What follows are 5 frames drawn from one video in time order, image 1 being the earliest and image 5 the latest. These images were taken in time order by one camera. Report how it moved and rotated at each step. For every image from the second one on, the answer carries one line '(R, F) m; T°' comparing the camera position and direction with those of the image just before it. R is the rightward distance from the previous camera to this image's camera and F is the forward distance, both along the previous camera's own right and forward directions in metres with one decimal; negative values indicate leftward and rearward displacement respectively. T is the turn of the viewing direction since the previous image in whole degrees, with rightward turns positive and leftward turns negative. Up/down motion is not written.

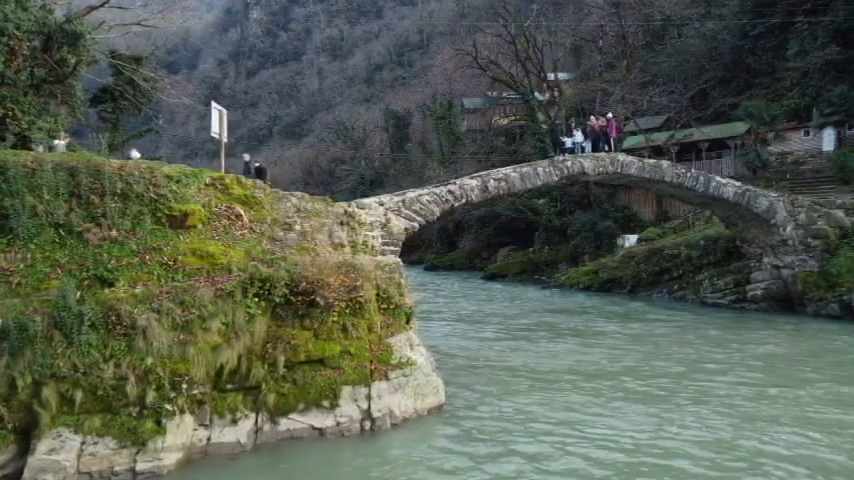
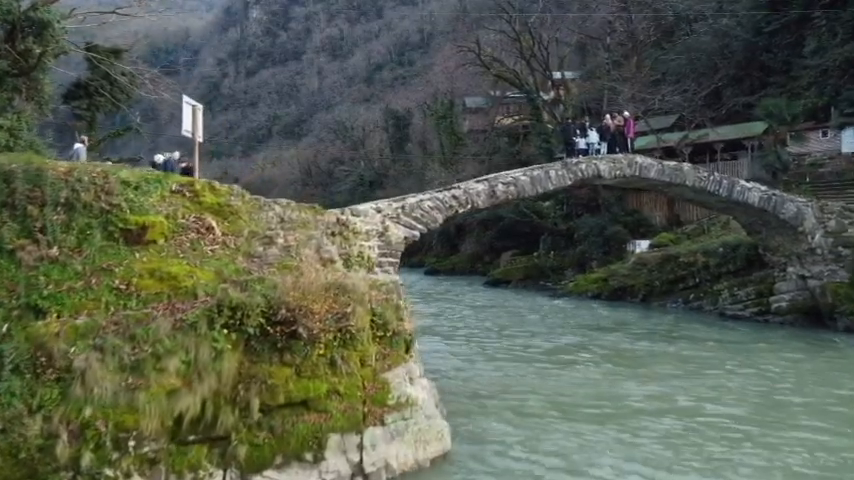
(0.0, +1.2) m; 0°
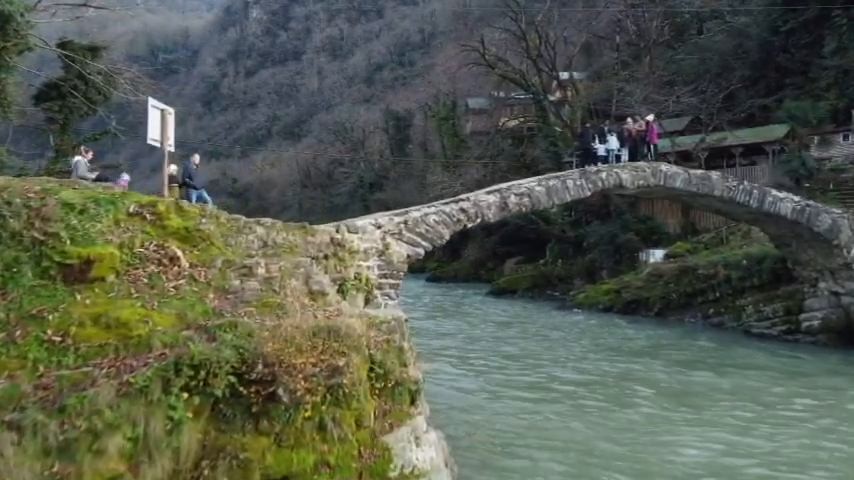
(-0.1, +1.2) m; 0°
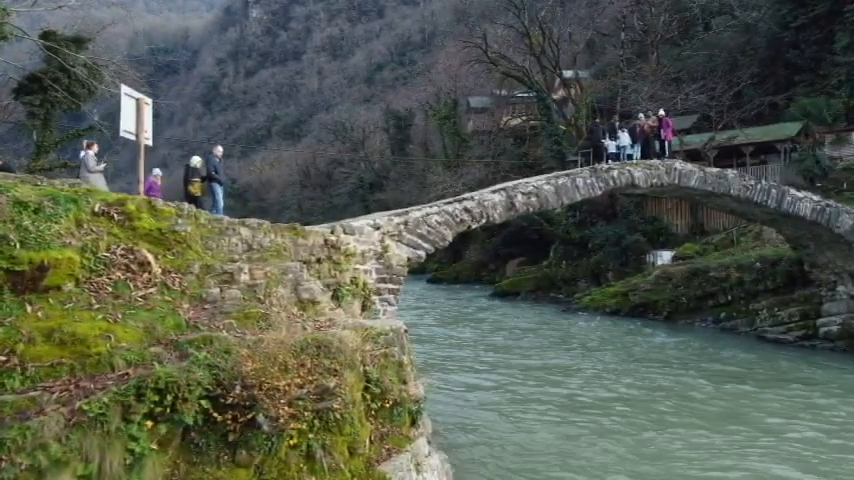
(0.0, +0.7) m; 0°
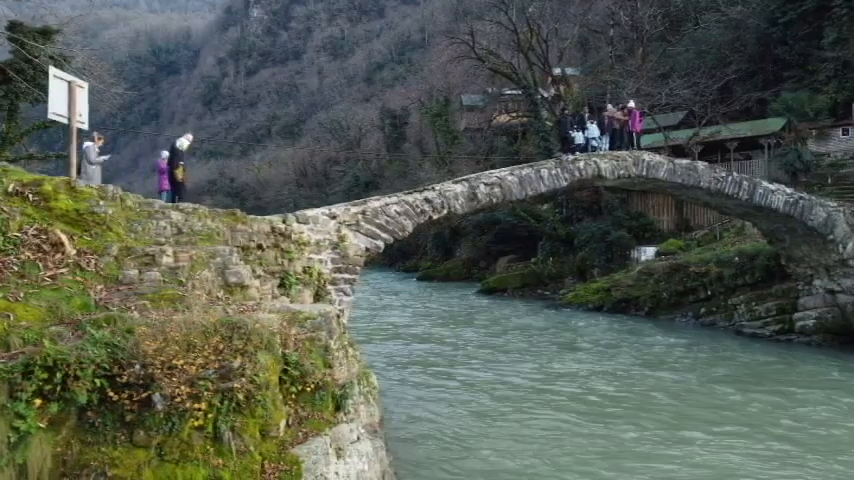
(+0.6, +0.1) m; 0°
